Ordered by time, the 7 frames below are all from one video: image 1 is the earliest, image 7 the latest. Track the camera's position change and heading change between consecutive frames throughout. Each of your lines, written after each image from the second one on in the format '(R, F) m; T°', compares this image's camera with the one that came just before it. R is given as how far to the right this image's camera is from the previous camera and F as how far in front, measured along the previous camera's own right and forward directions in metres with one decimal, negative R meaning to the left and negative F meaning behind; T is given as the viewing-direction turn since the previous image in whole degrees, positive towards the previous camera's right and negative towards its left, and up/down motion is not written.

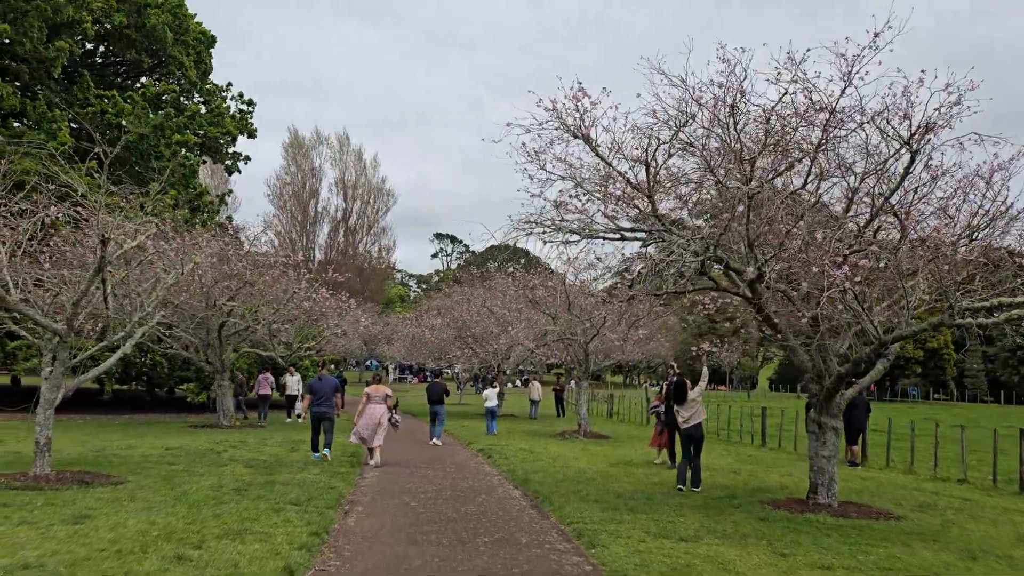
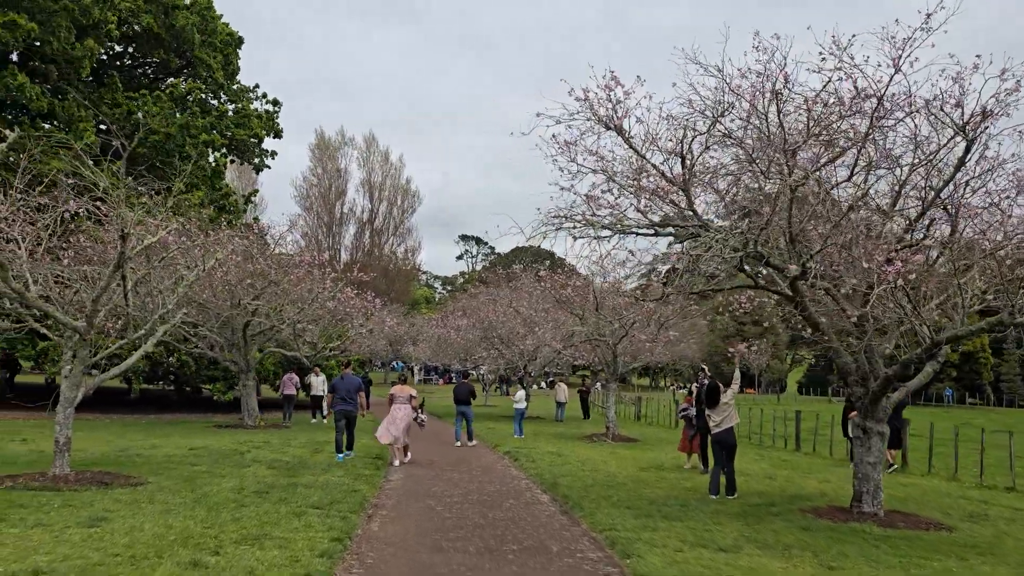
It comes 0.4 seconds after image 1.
(0.0, +0.3) m; -2°
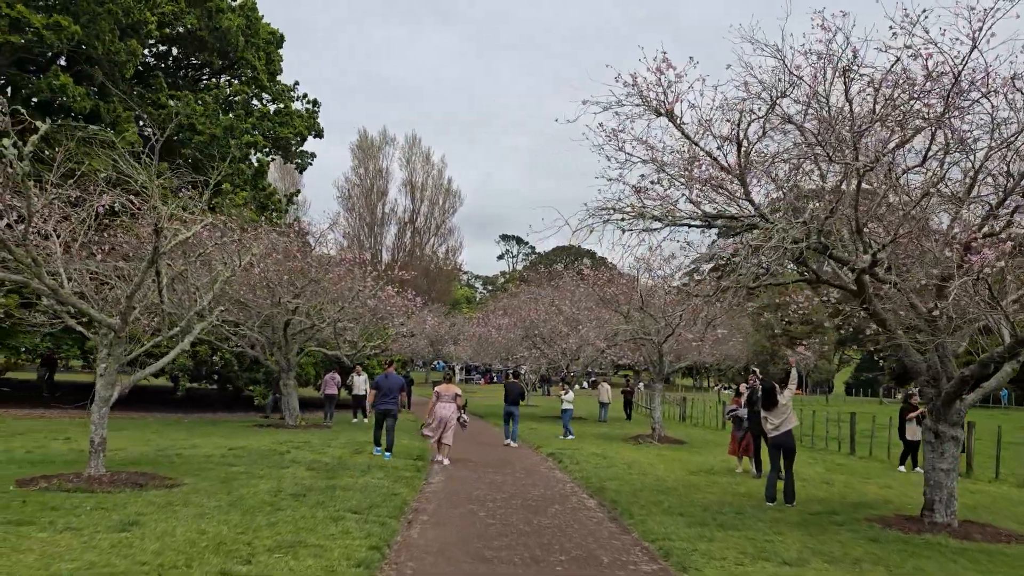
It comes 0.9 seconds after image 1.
(0.0, +0.4) m; -3°
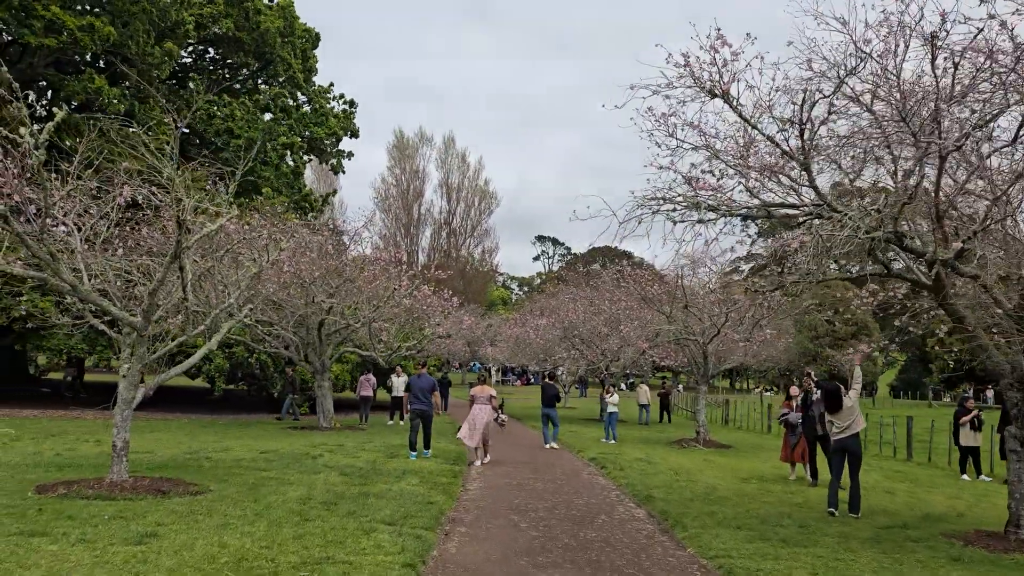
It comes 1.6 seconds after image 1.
(-0.1, +0.6) m; -2°
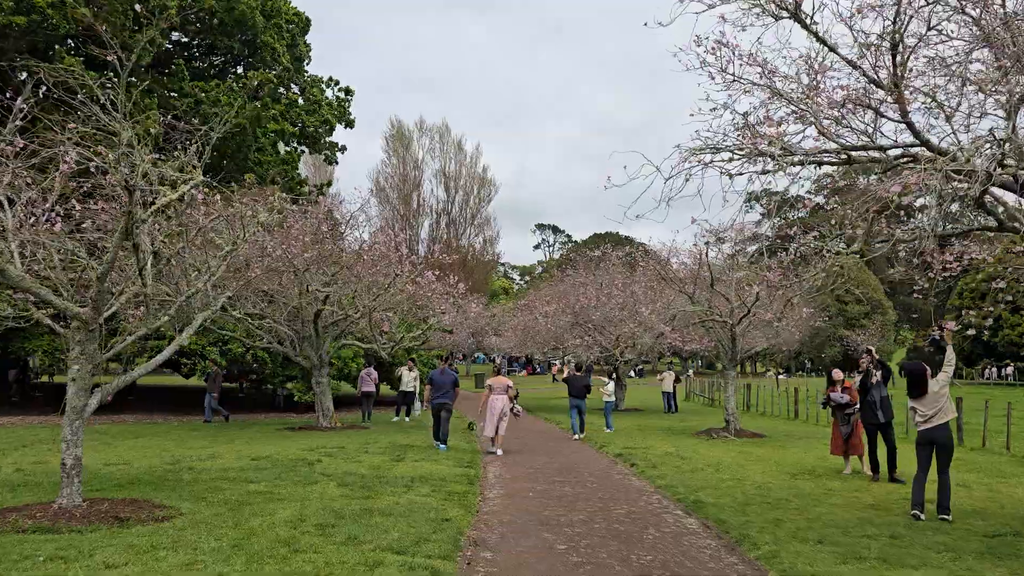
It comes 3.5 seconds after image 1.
(-0.2, +1.4) m; 0°
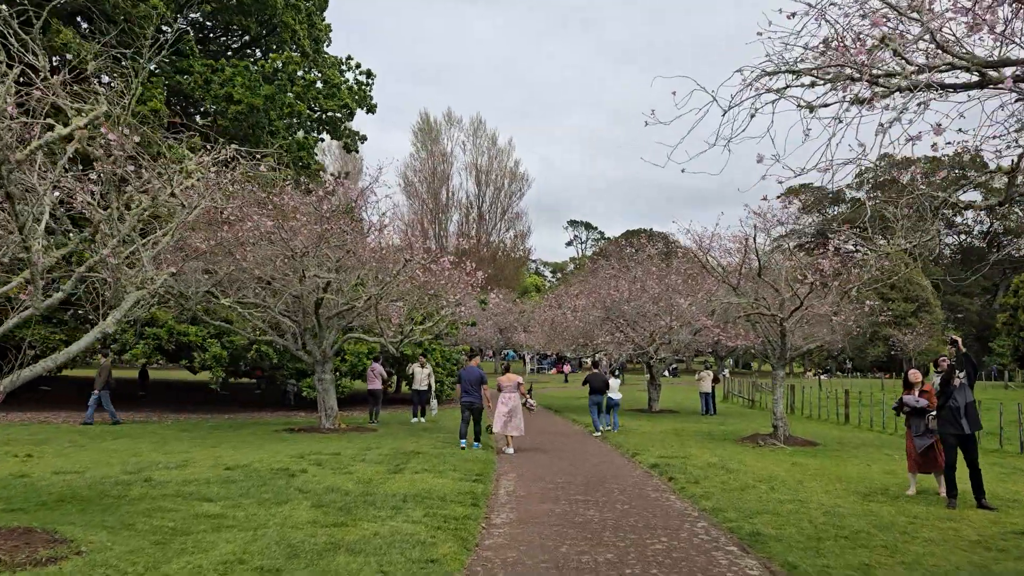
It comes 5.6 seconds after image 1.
(+0.2, +1.8) m; -2°
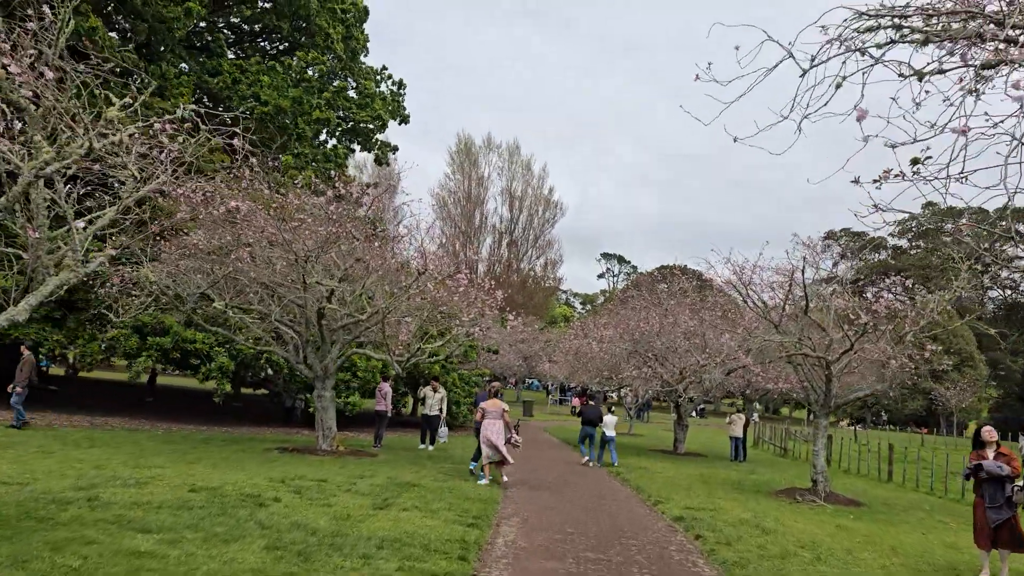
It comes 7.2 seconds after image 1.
(+0.2, +1.3) m; -2°
